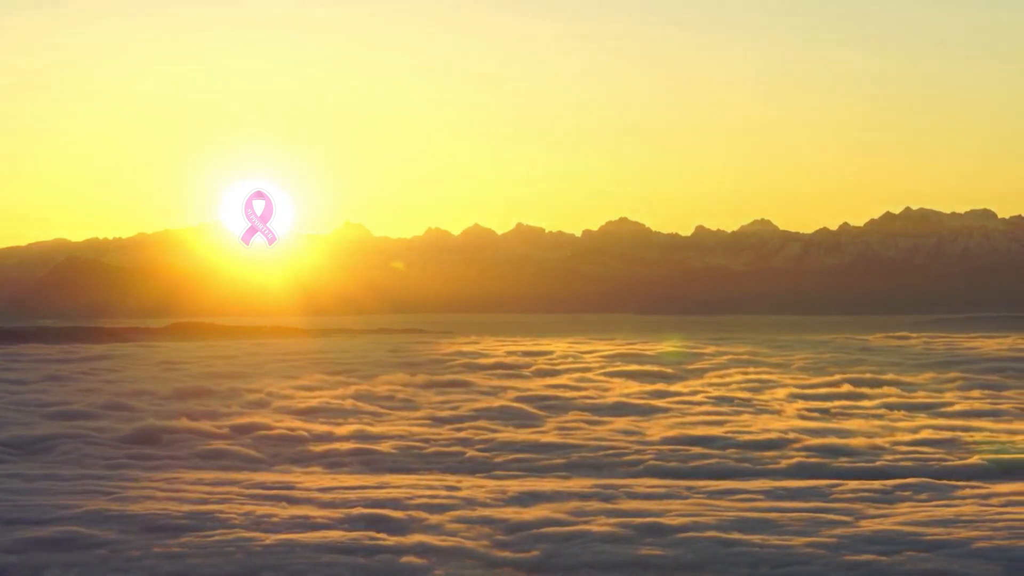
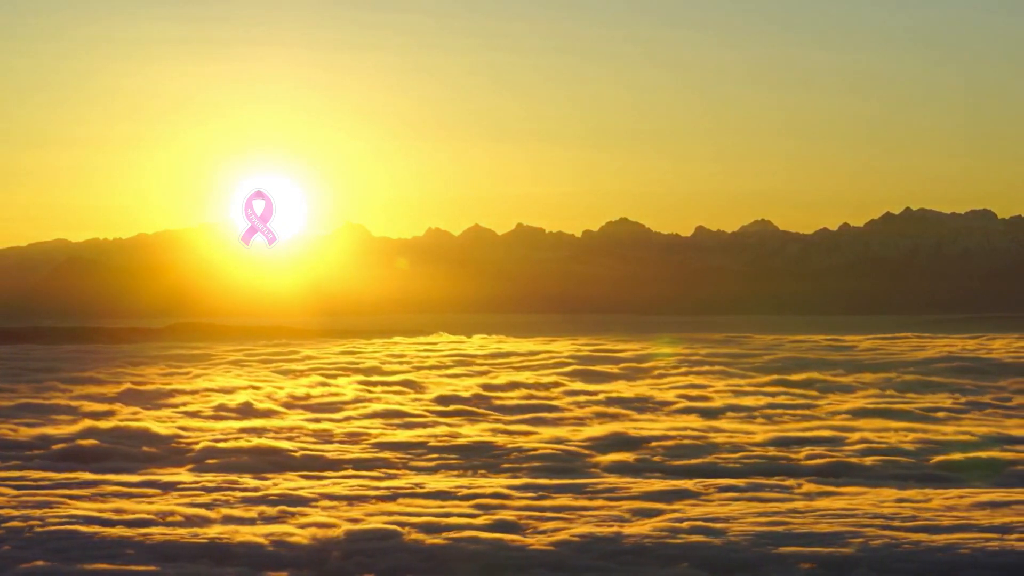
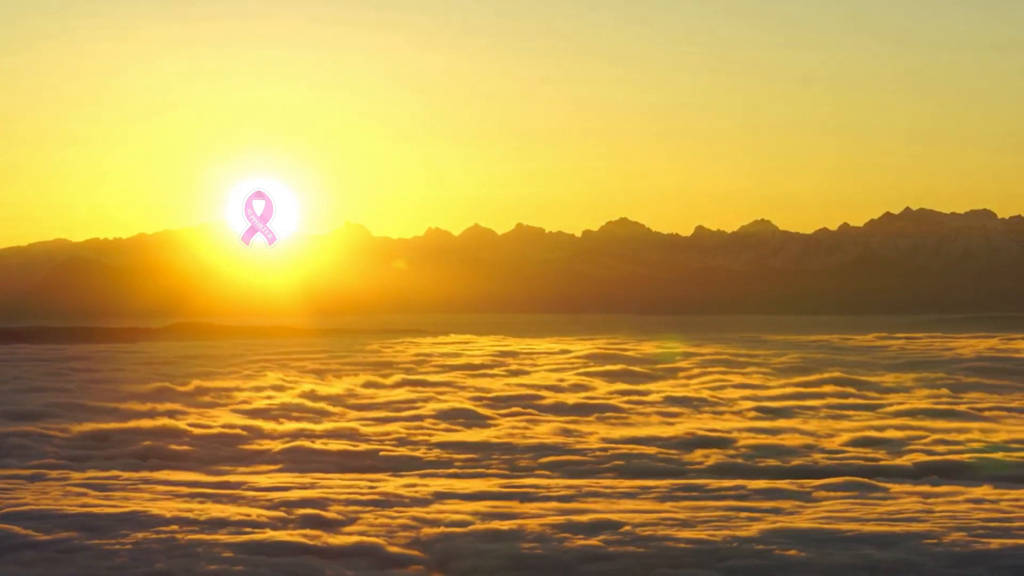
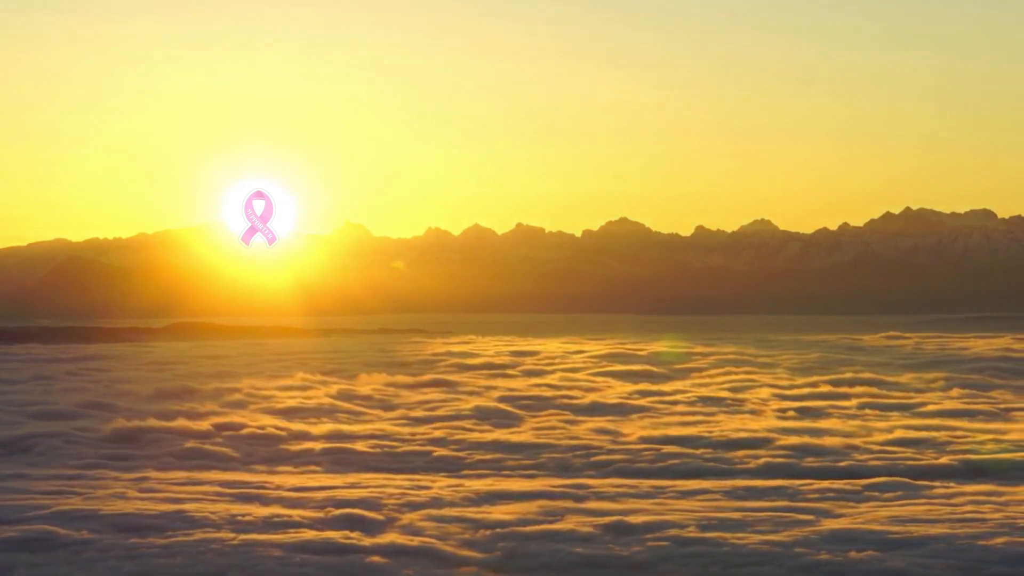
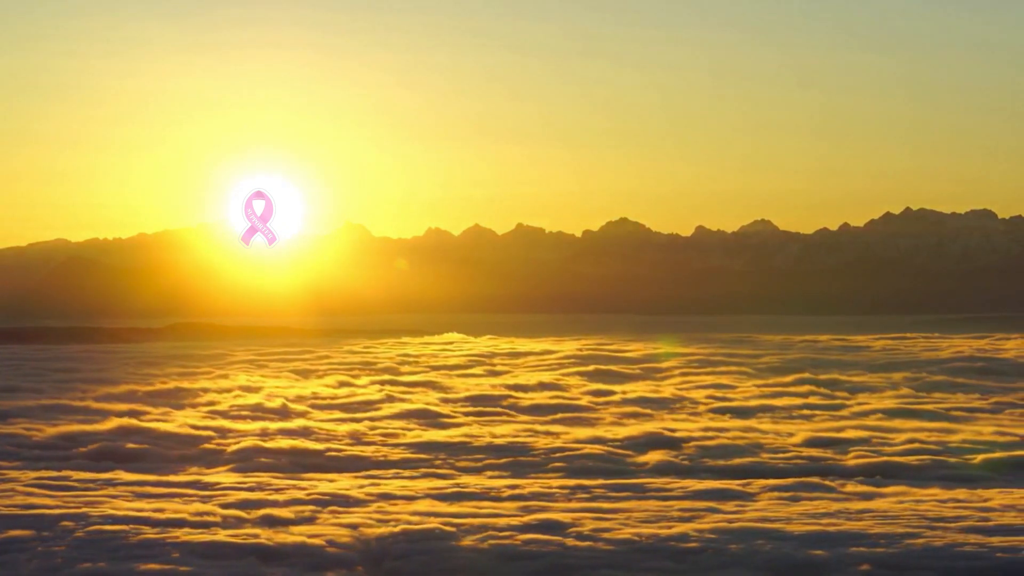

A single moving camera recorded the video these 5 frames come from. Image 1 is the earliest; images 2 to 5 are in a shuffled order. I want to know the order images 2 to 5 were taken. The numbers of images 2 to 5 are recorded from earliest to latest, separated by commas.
4, 3, 5, 2
